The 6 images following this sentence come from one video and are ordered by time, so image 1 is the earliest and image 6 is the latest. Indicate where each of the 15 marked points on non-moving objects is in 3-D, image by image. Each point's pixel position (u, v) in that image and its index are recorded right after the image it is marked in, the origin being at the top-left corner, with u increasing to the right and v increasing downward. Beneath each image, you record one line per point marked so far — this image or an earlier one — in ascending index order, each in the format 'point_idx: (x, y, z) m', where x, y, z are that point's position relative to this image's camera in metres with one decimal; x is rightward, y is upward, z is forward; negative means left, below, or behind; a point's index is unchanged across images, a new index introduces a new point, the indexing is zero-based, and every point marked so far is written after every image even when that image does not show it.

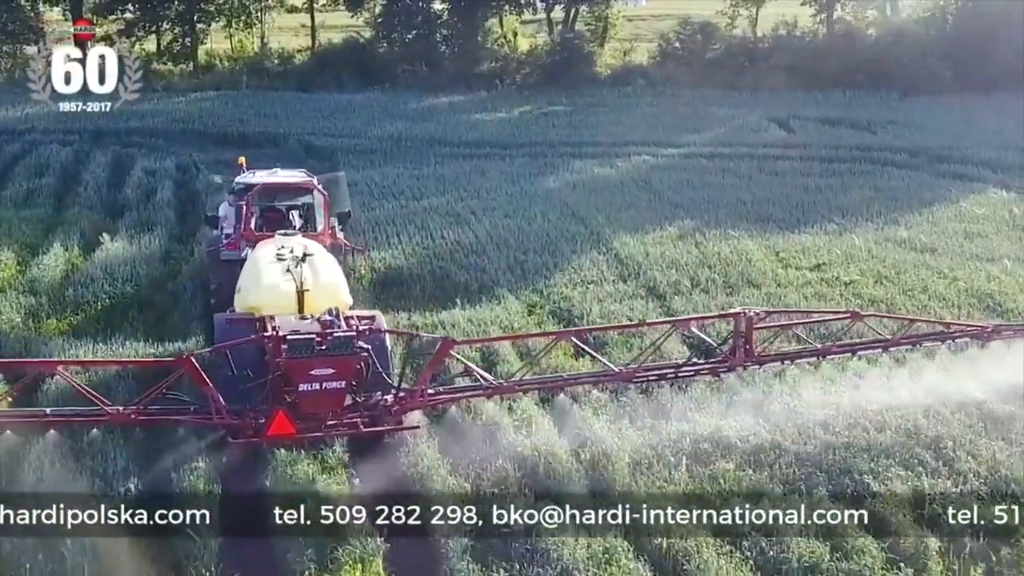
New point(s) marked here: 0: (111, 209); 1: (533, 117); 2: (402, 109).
0: (-4.8, +1.0, +12.9) m
1: (+0.4, +2.9, +18.3) m
2: (-1.9, +3.2, +19.1) m
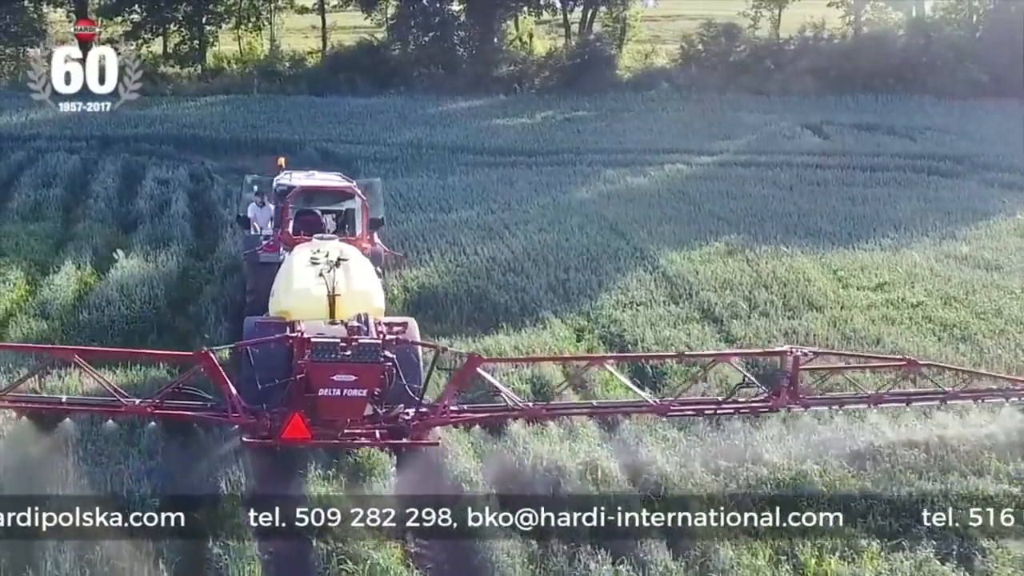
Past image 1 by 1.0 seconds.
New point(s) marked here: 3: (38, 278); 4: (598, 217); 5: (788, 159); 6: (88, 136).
0: (-4.4, +0.8, +12.2) m
1: (+0.7, +2.7, +17.7) m
2: (-1.6, +3.0, +18.4) m
3: (-4.5, +0.1, +10.2) m
4: (+1.0, +0.8, +12.1) m
5: (+3.8, +1.8, +15.0) m
6: (-6.4, +2.3, +16.3) m
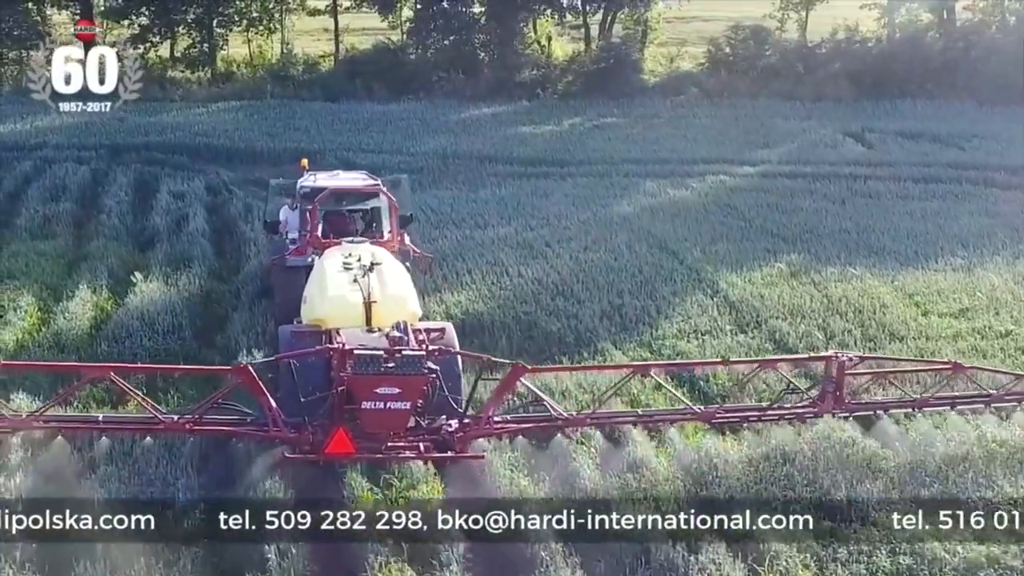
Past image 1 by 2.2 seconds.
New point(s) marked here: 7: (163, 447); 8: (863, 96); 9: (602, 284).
0: (-4.0, +0.5, +11.5) m
1: (+1.2, +2.5, +16.9) m
2: (-1.1, +2.7, +17.7) m
3: (-4.0, -0.1, +9.5) m
4: (+1.4, +0.6, +11.4) m
5: (+4.3, +1.6, +14.3) m
6: (-6.0, +2.1, +15.6) m
7: (-2.2, -1.0, +6.9) m
8: (+6.4, +3.5, +19.7) m
9: (+0.8, 0.0, +9.9) m
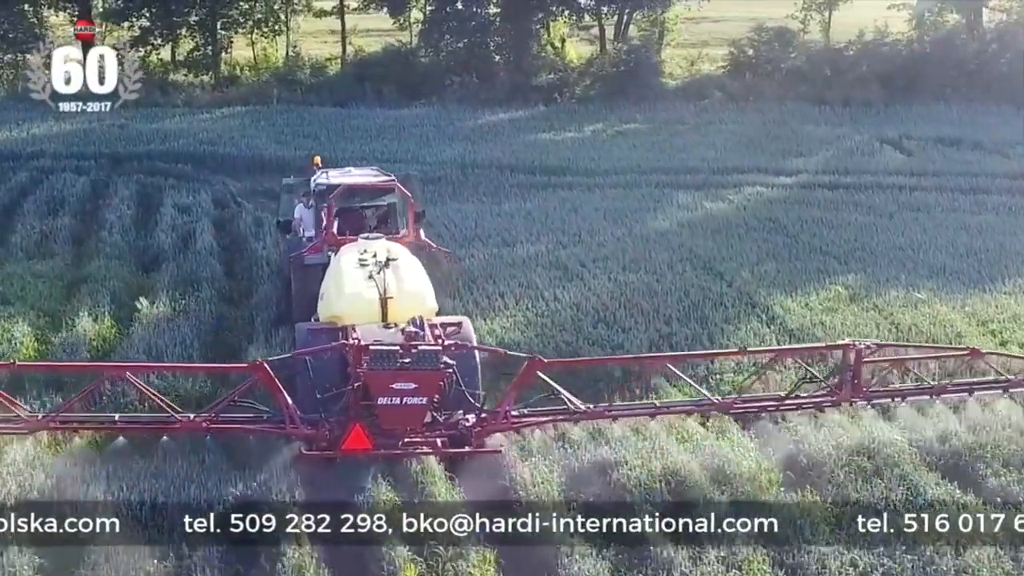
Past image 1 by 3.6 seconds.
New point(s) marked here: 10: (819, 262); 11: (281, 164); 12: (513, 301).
0: (-3.7, +0.3, +10.7) m
1: (+1.5, +2.3, +16.2) m
2: (-0.8, +2.5, +16.9) m
3: (-3.7, -0.4, +8.7) m
4: (+1.7, +0.4, +10.6) m
5: (+4.6, +1.3, +13.5) m
6: (-5.7, +1.8, +14.8) m
7: (-1.9, -1.2, +6.1) m
8: (+6.7, +3.3, +19.0) m
9: (+1.1, -0.2, +9.1) m
10: (+2.9, +0.3, +10.3) m
11: (-3.1, +1.7, +14.7) m
12: (0.0, -0.1, +9.3) m
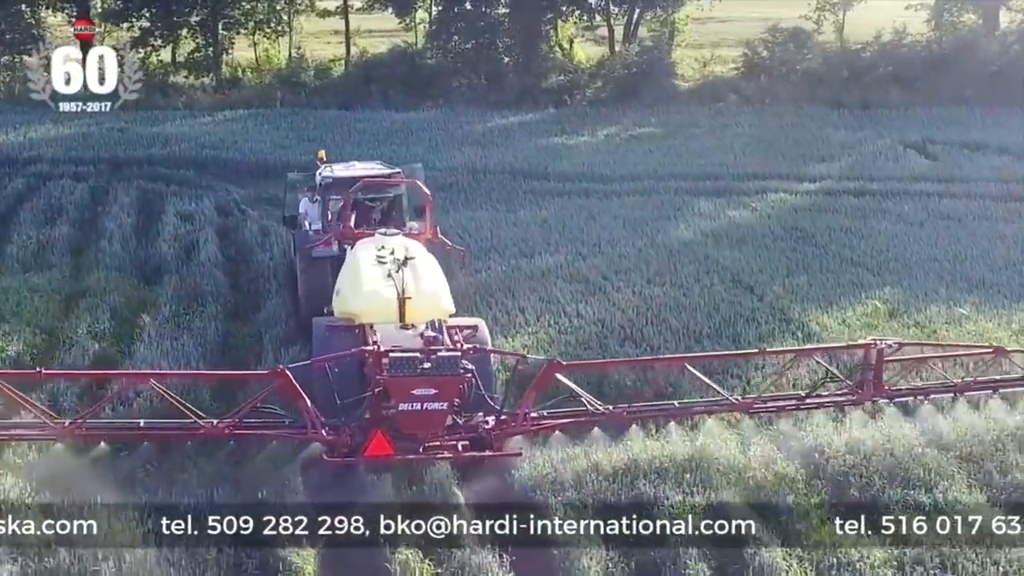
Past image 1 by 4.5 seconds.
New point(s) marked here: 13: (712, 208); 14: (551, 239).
0: (-3.5, +0.2, +10.2) m
1: (+1.6, +2.1, +15.7) m
2: (-0.7, +2.4, +16.4) m
3: (-3.6, -0.5, +8.2) m
4: (+1.9, +0.2, +10.1) m
5: (+4.7, +1.2, +13.1) m
6: (-5.5, +1.7, +14.4) m
7: (-1.7, -1.4, +5.6) m
8: (+6.9, +3.2, +18.5) m
9: (+1.3, -0.3, +8.6) m
10: (+3.1, +0.1, +9.9) m
11: (-3.0, +1.6, +14.2) m
12: (+0.2, -0.2, +8.8) m
13: (+2.2, +0.9, +12.2) m
14: (+0.4, +0.5, +11.0) m
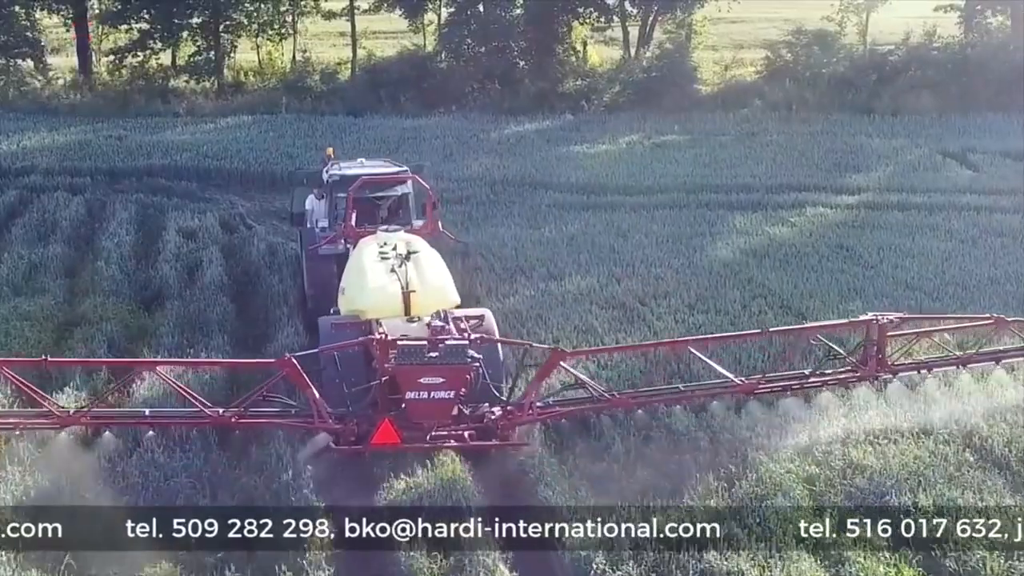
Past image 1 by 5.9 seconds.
0: (-3.2, 0.0, +9.5) m
1: (+1.9, +1.9, +14.9) m
2: (-0.4, +2.2, +15.7) m
3: (-3.3, -0.7, +7.5) m
4: (+2.1, 0.0, +9.4) m
5: (+5.0, +1.0, +12.3) m
6: (-5.3, +1.5, +13.6) m
7: (-1.5, -1.6, +4.9) m
8: (+7.1, +3.0, +17.8) m
9: (+1.6, -0.5, +7.9) m
10: (+3.3, -0.1, +9.1) m
11: (-2.7, +1.3, +13.5) m
12: (+0.4, -0.5, +8.1) m
13: (+2.5, +0.7, +11.4) m
14: (+0.6, +0.3, +10.2) m
